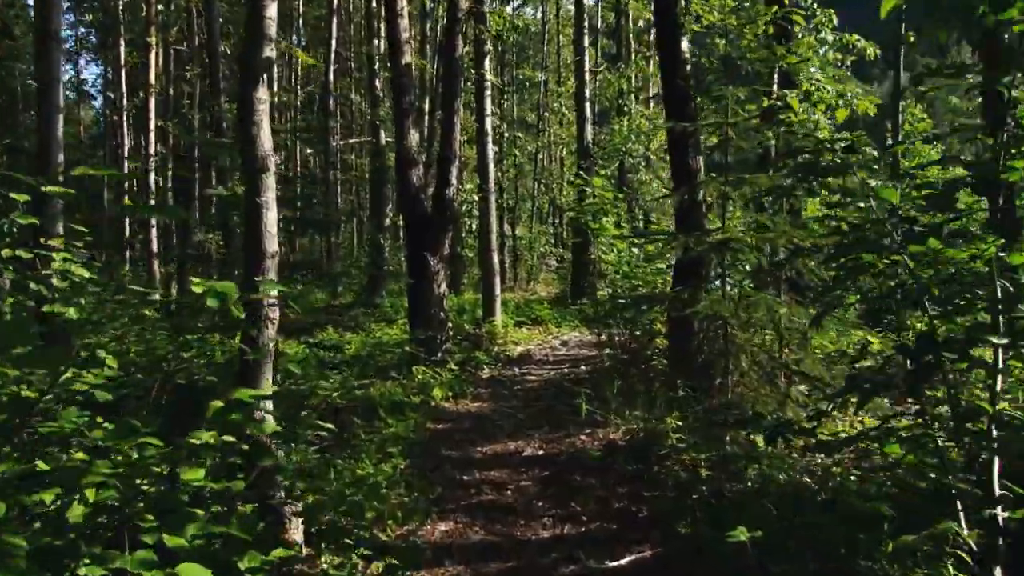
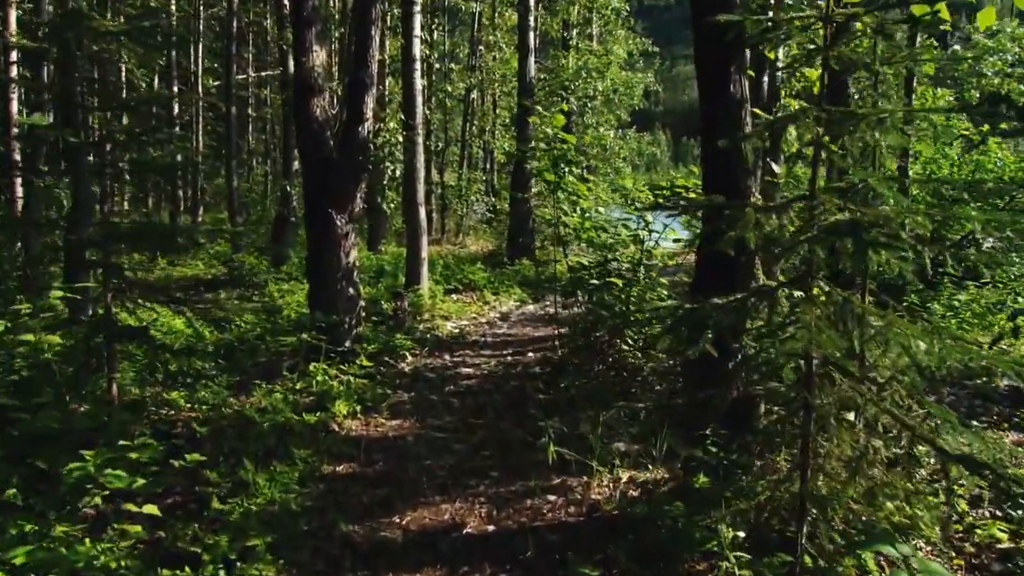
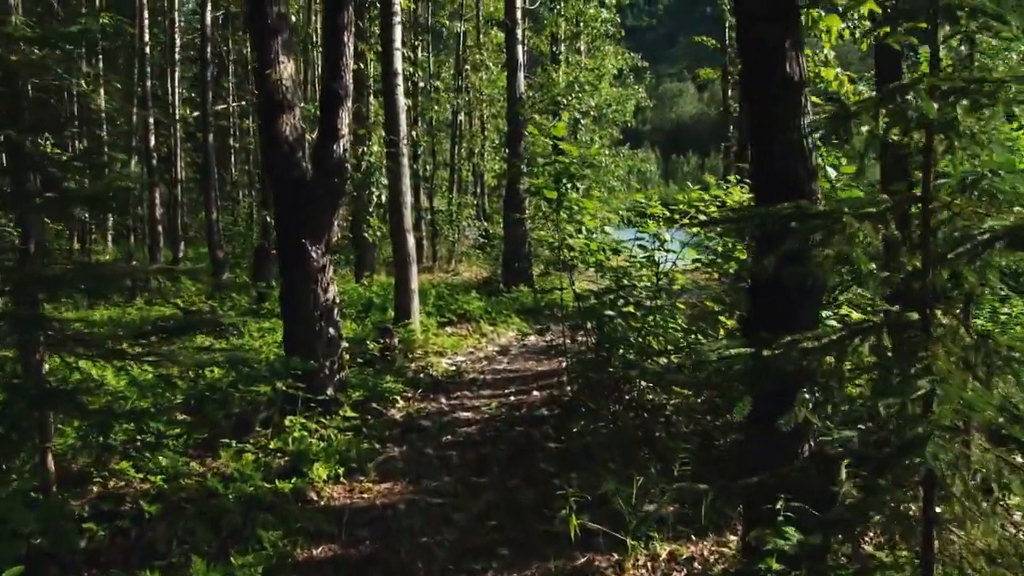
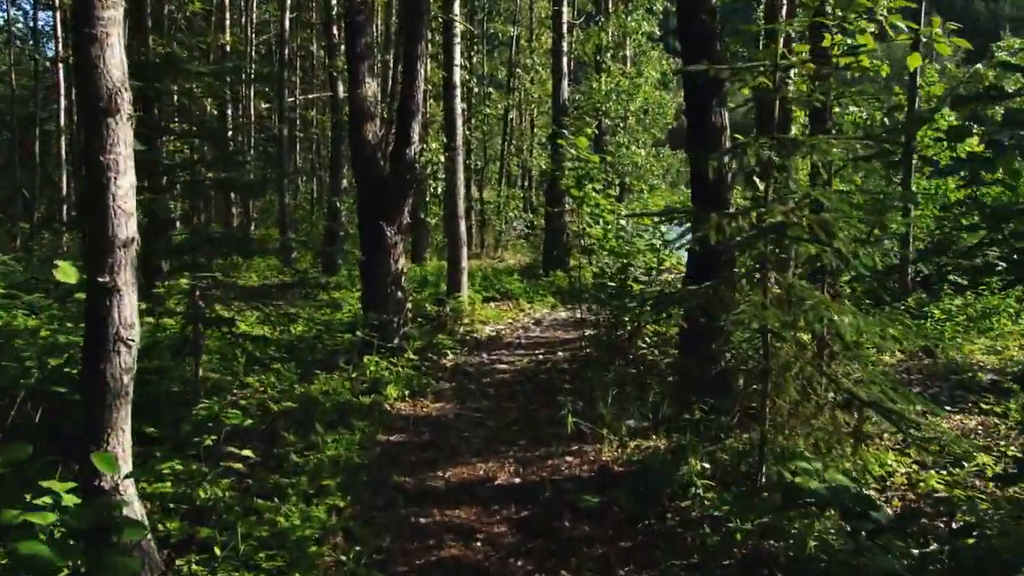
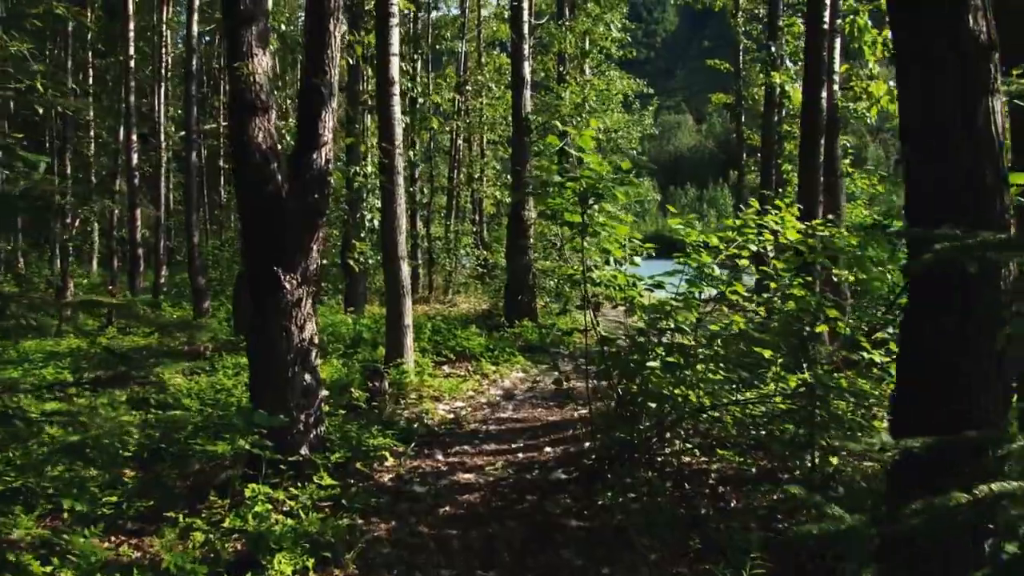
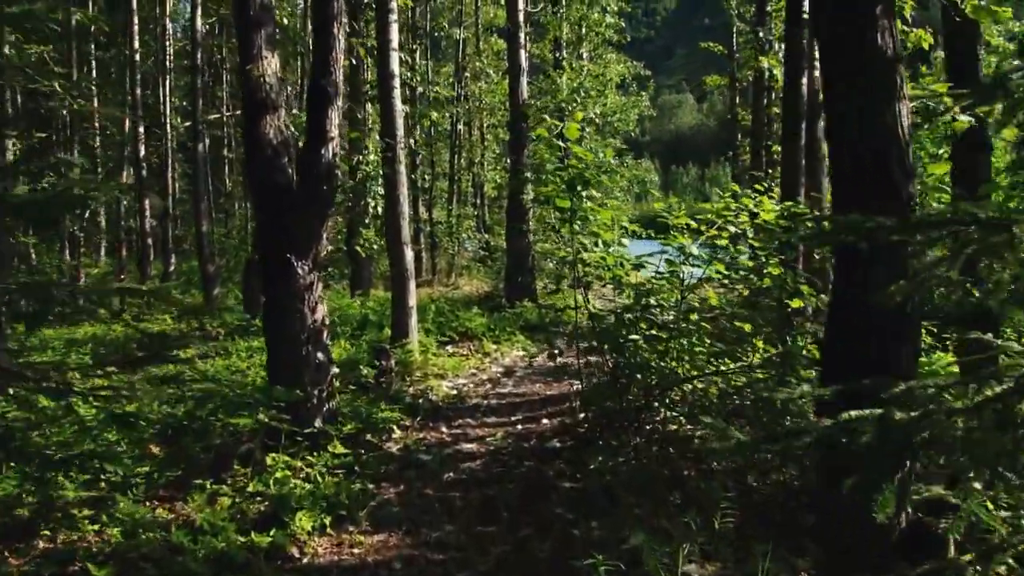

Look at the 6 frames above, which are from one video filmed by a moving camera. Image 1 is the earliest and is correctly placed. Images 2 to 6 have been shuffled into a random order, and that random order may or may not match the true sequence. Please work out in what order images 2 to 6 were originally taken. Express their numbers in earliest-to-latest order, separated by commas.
4, 2, 3, 6, 5
